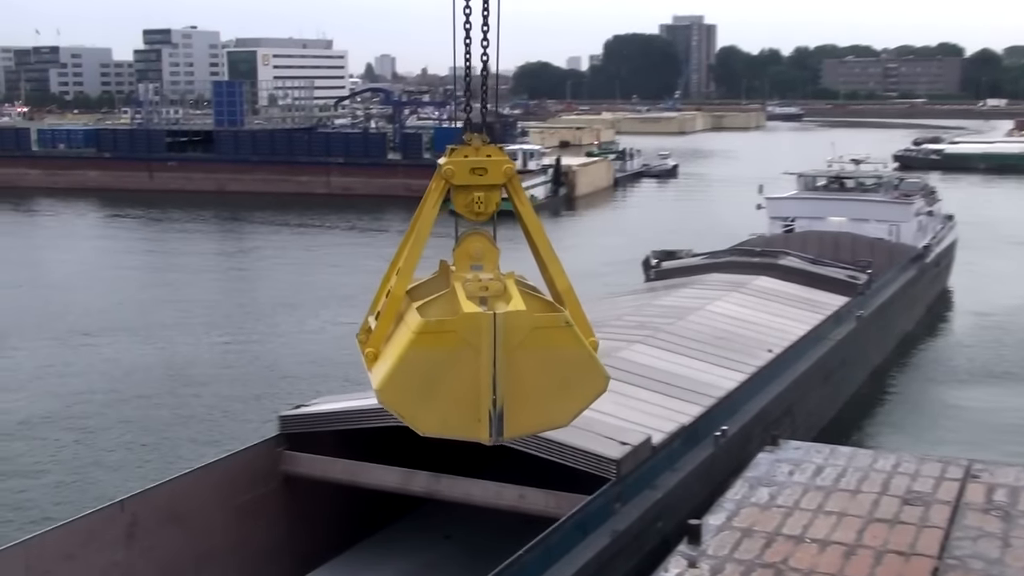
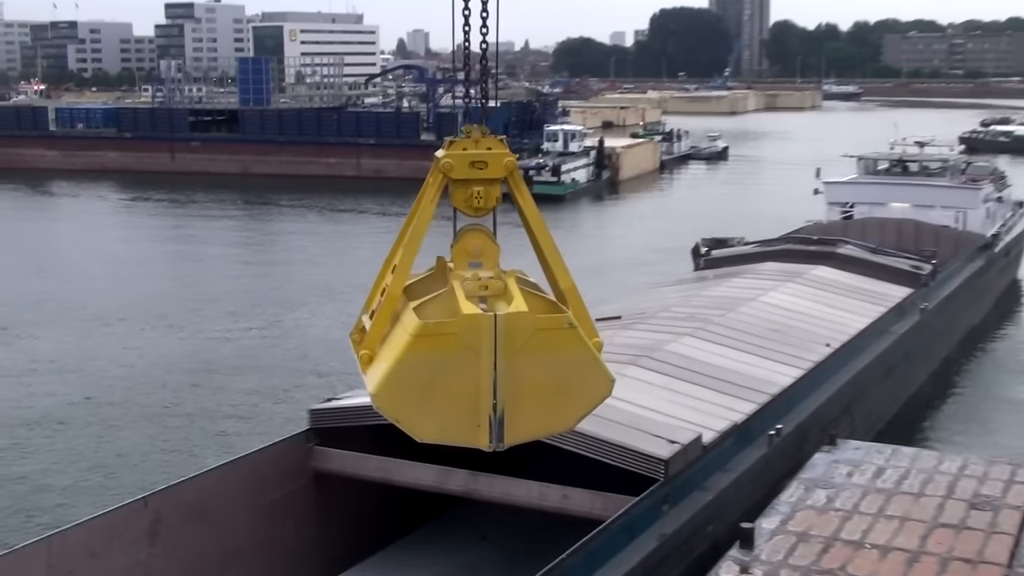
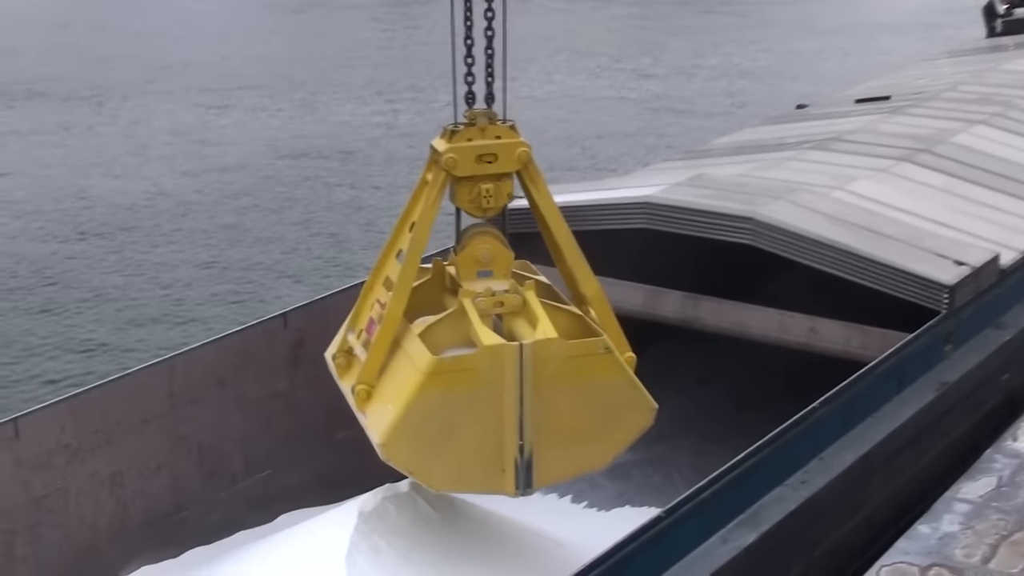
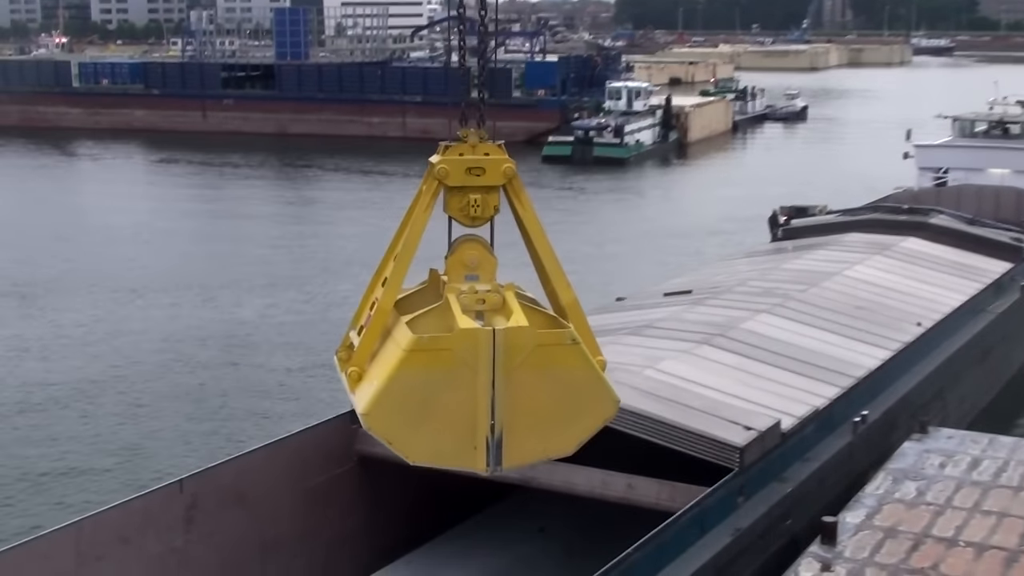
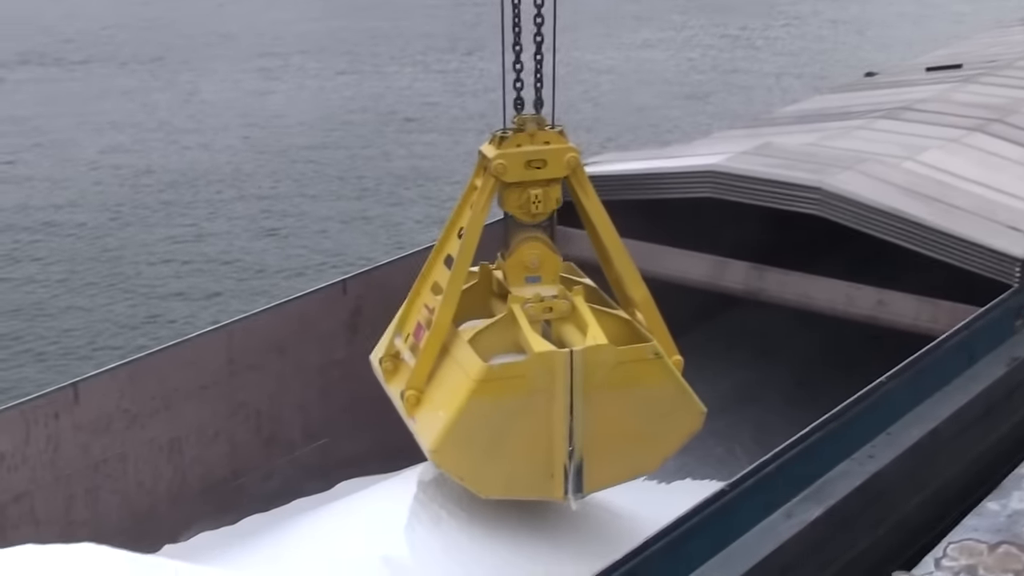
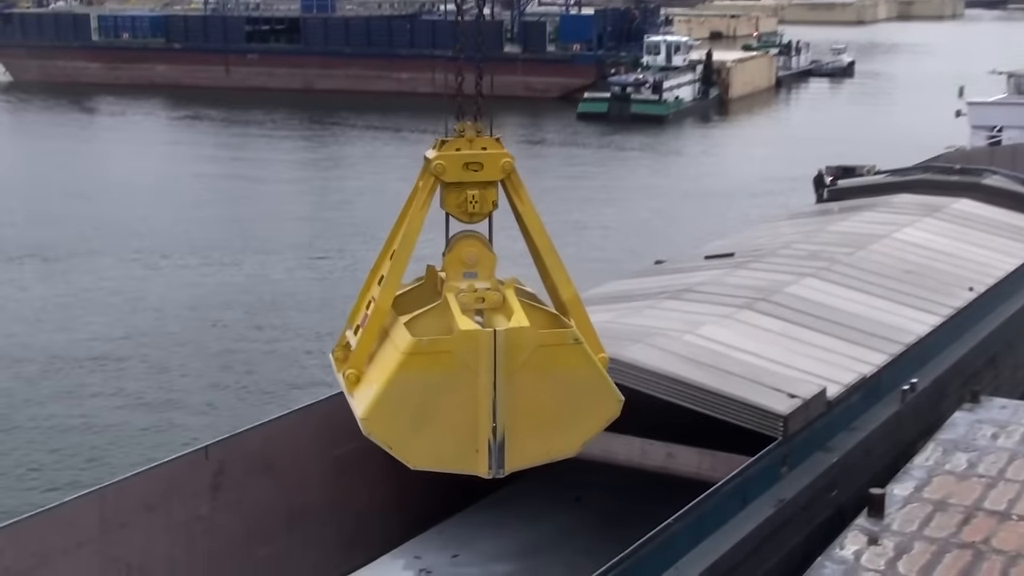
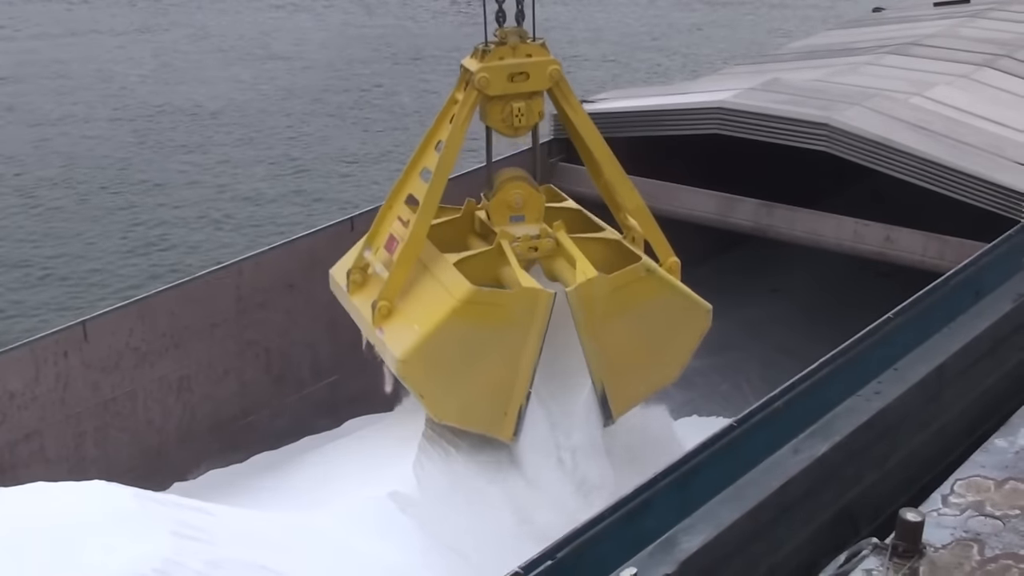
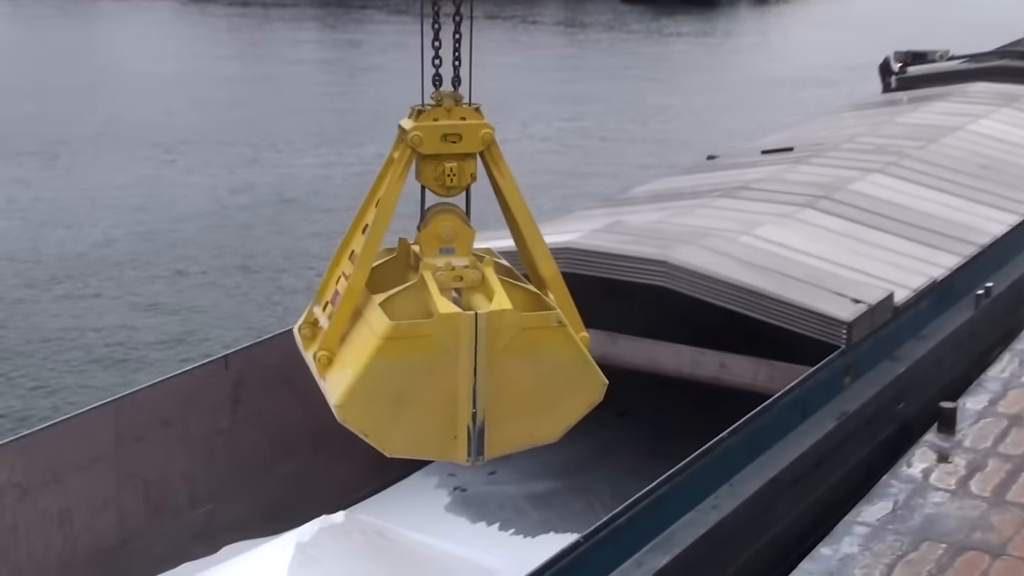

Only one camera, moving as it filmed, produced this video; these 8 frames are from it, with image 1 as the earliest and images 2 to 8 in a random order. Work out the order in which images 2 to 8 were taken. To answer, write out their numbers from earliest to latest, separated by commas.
2, 4, 6, 8, 3, 5, 7
